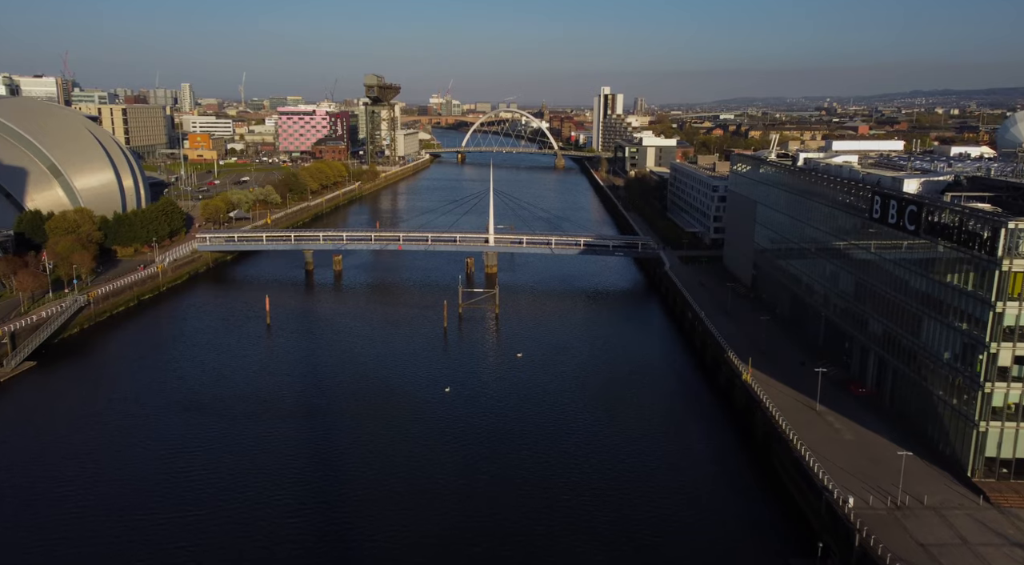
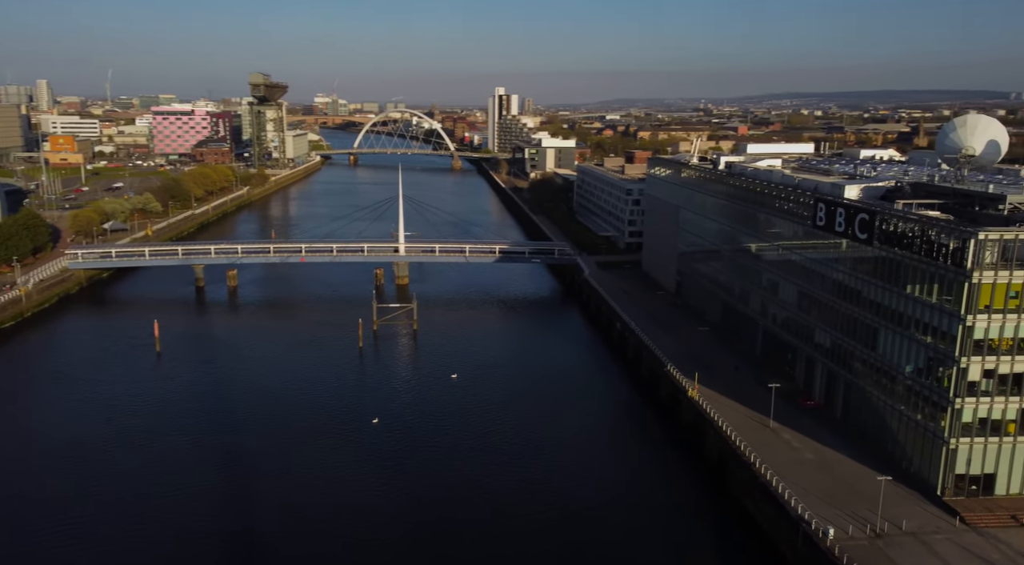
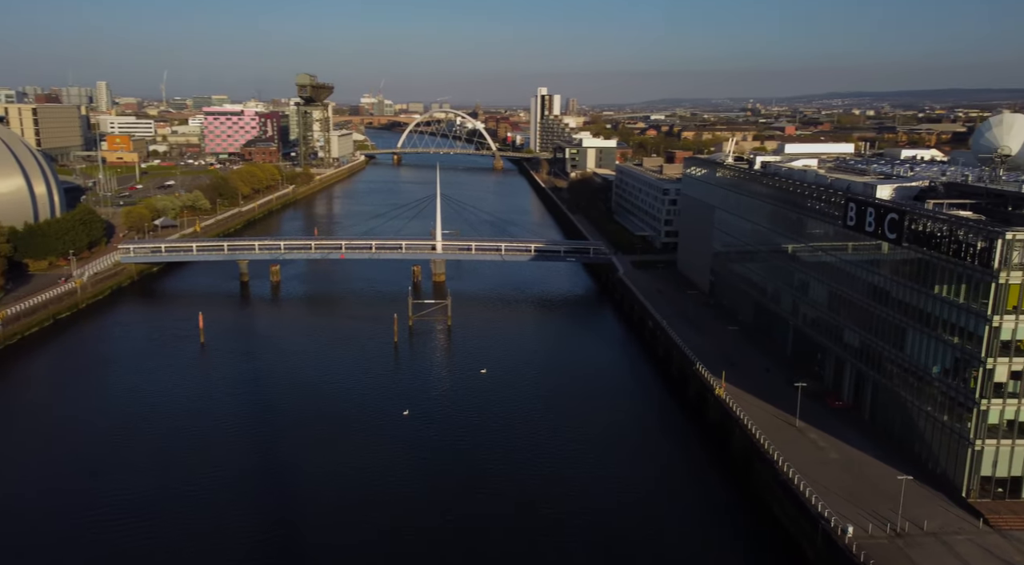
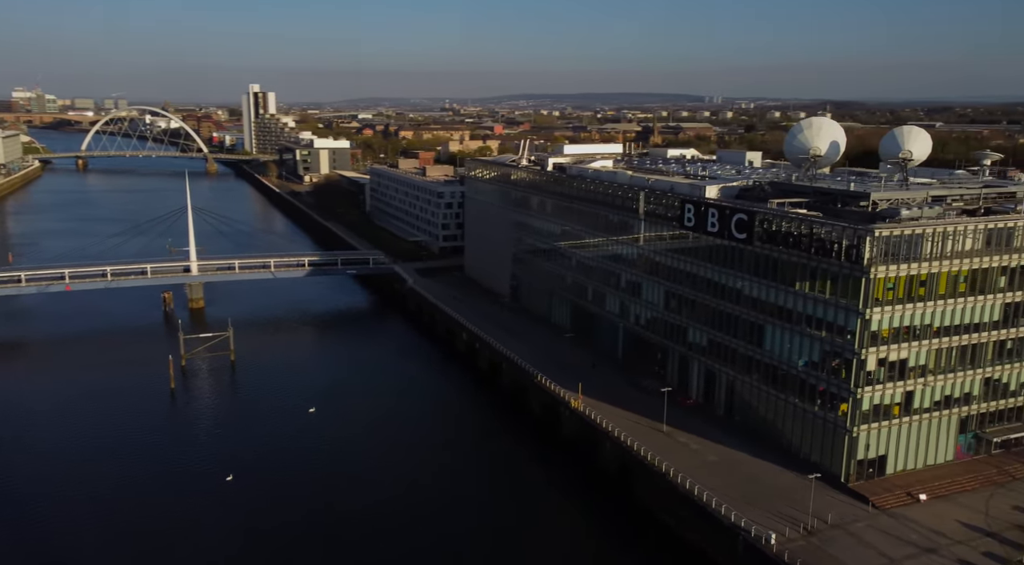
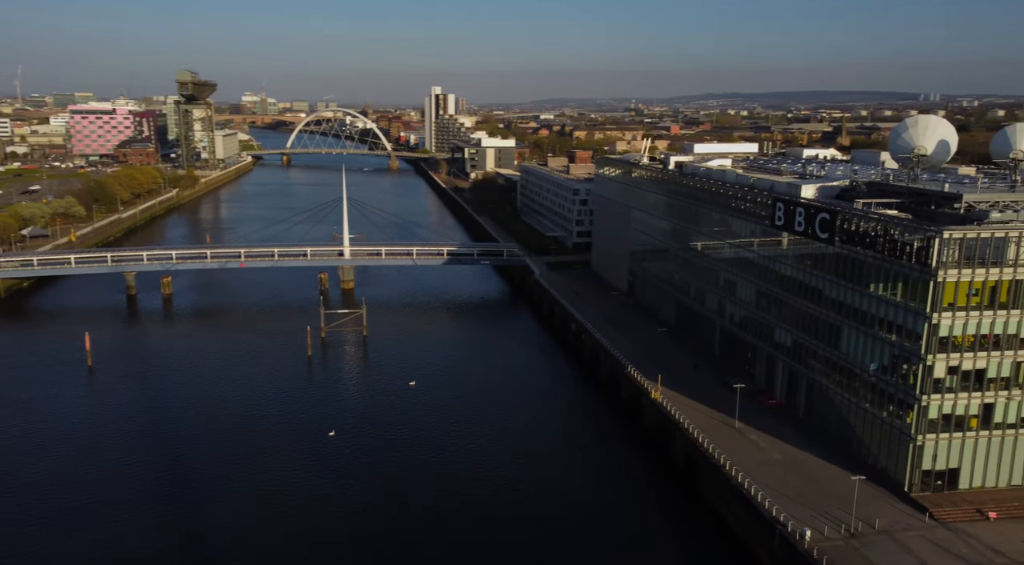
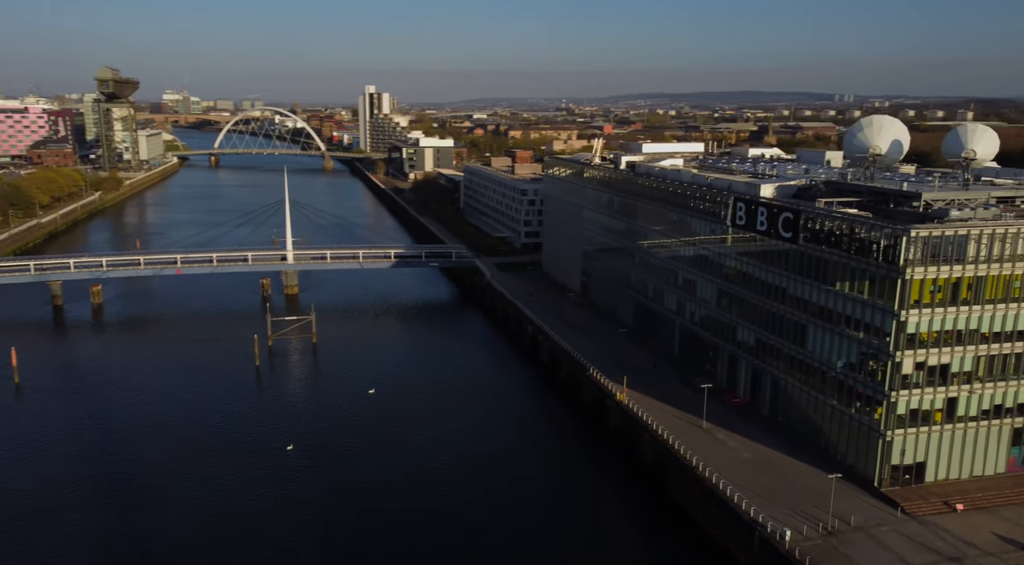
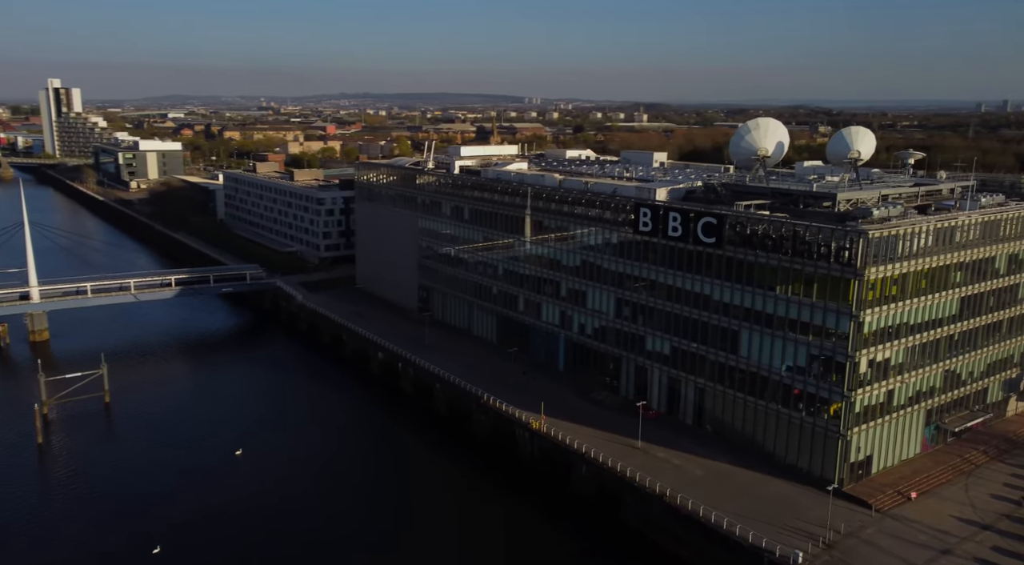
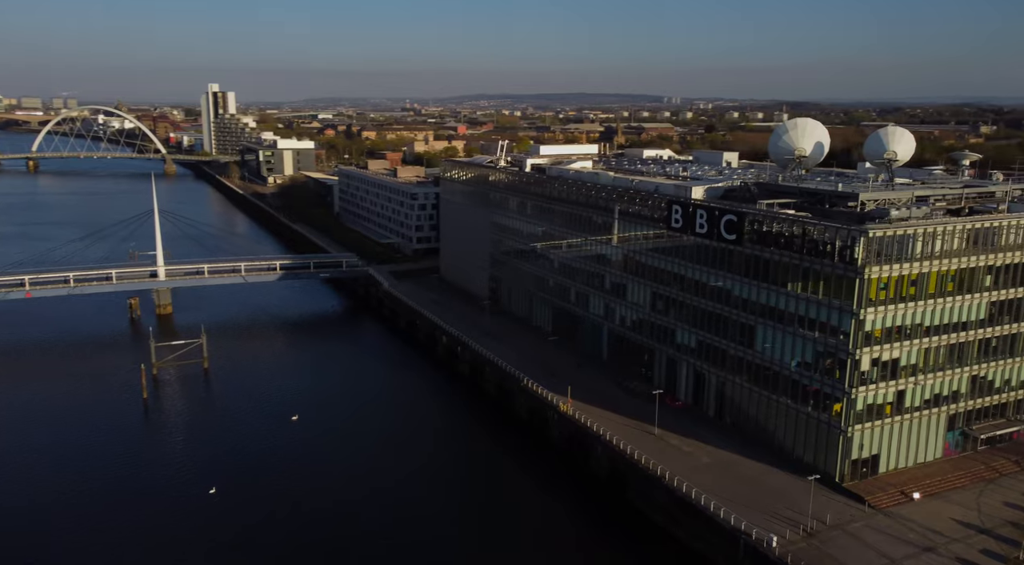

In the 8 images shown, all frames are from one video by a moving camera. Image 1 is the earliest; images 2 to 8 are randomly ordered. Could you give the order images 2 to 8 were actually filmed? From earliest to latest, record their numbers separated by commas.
3, 2, 5, 6, 4, 8, 7
